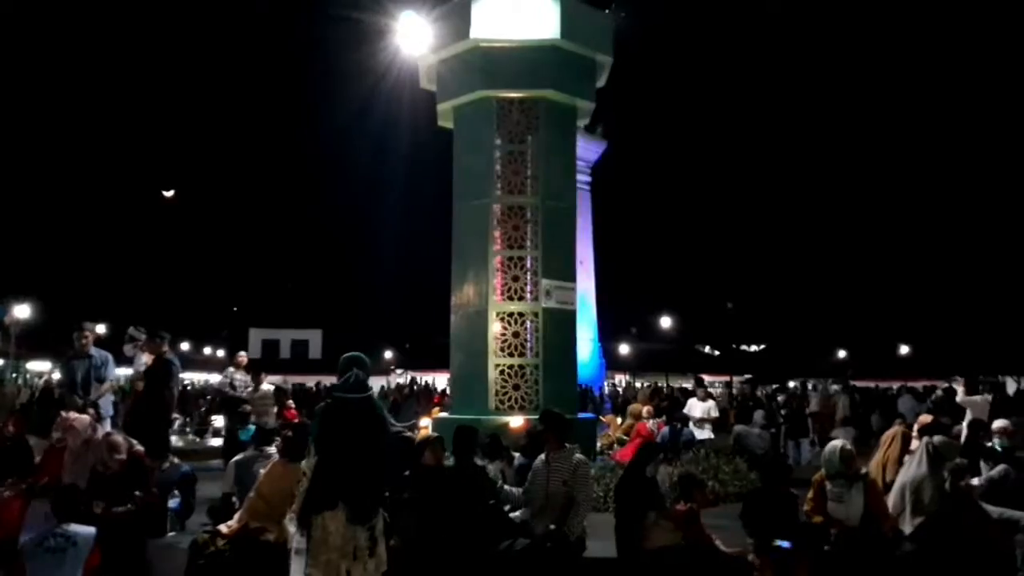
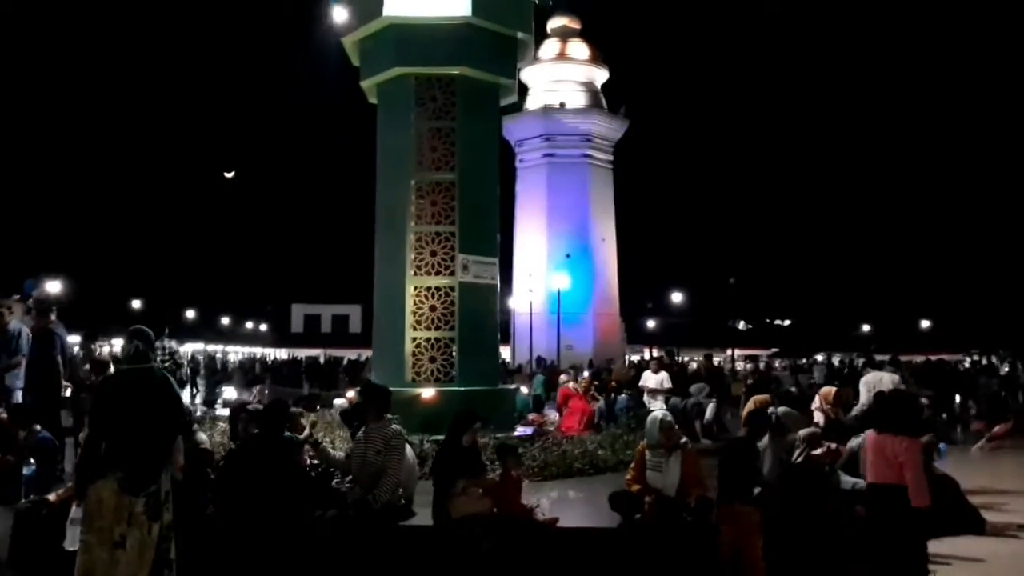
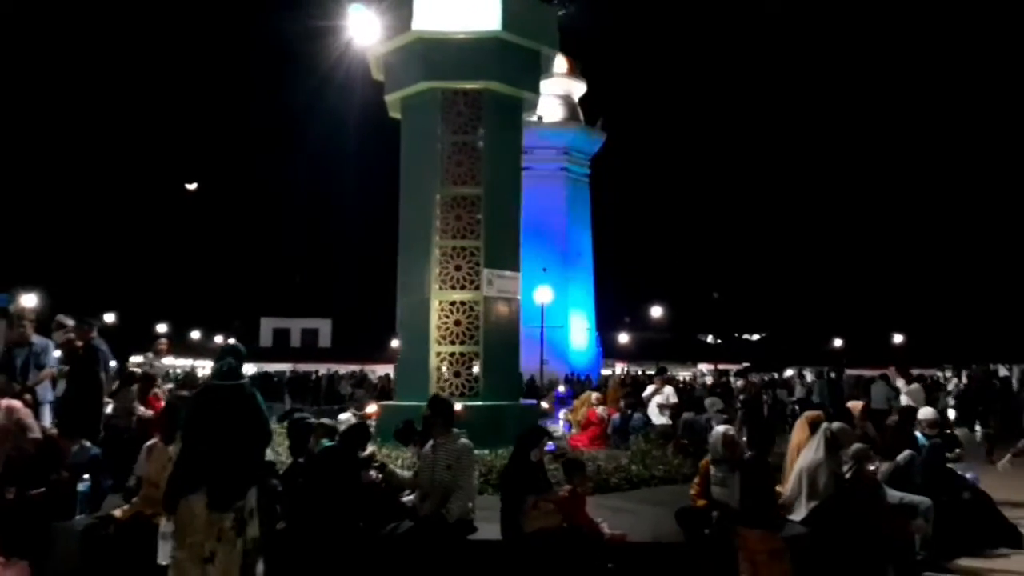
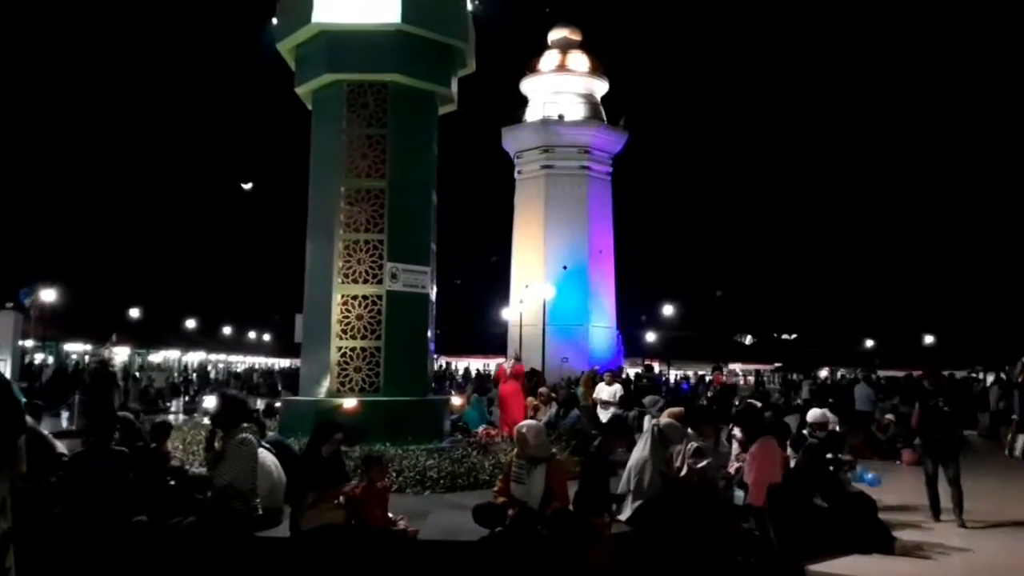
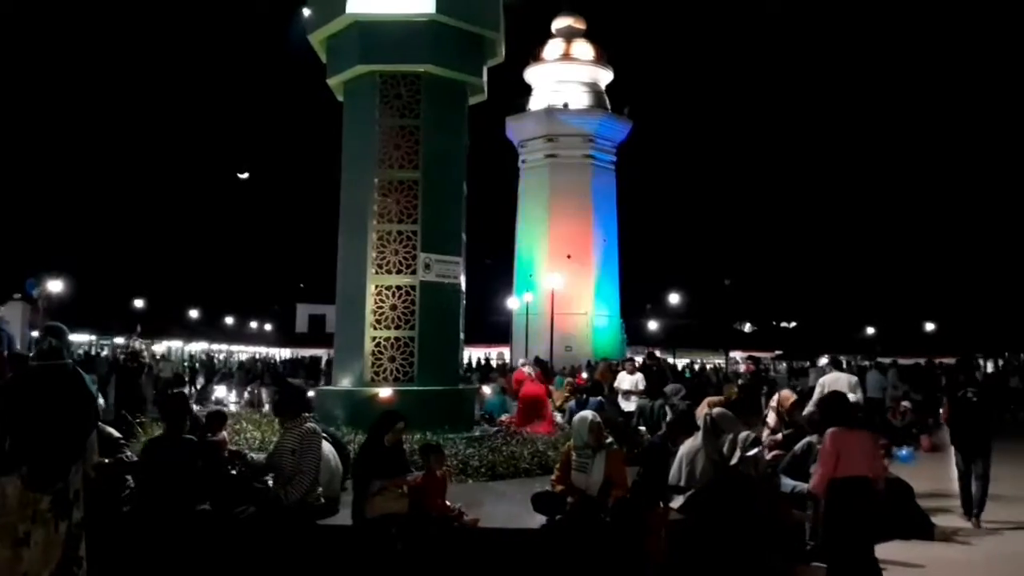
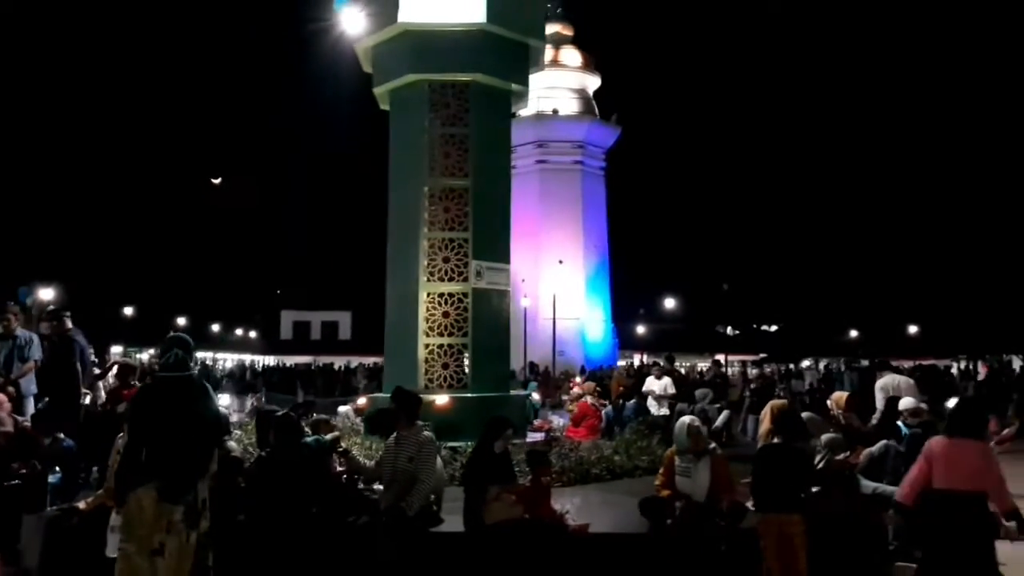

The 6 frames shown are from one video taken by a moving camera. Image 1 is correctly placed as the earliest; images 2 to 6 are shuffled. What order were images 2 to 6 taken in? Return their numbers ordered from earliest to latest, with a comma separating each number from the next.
3, 6, 2, 5, 4
